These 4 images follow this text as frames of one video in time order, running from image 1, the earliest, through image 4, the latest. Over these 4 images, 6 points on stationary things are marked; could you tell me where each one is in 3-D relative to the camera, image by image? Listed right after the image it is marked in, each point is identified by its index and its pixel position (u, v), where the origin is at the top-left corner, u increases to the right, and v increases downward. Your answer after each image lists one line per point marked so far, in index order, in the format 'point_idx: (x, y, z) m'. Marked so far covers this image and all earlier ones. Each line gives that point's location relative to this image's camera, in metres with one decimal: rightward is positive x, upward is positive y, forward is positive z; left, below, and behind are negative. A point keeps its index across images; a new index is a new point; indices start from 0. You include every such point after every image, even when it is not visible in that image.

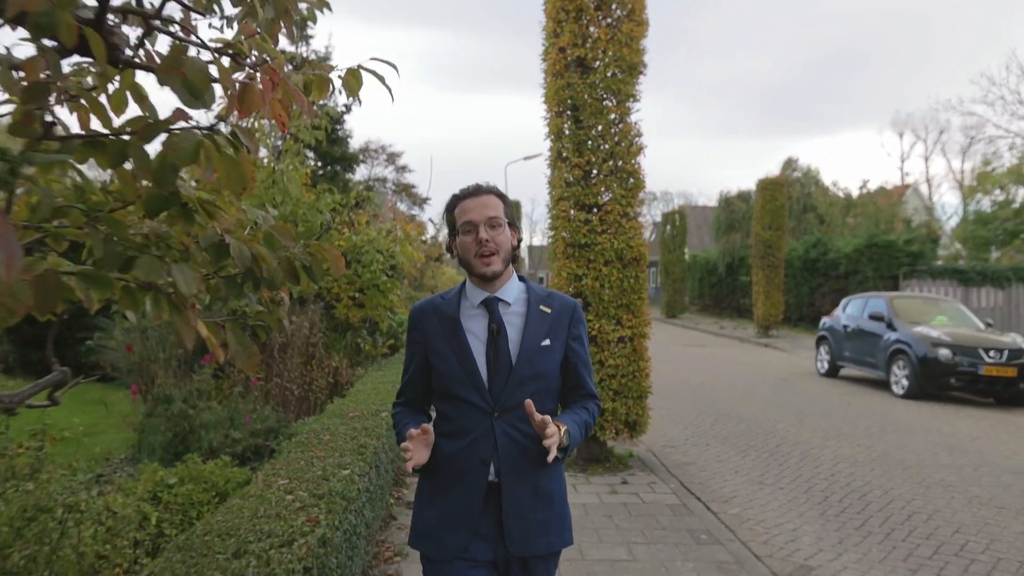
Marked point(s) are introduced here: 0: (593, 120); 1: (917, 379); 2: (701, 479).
0: (+0.8, +1.7, +6.7) m
1: (+6.8, -1.5, +11.0) m
2: (+2.0, -2.0, +6.8) m
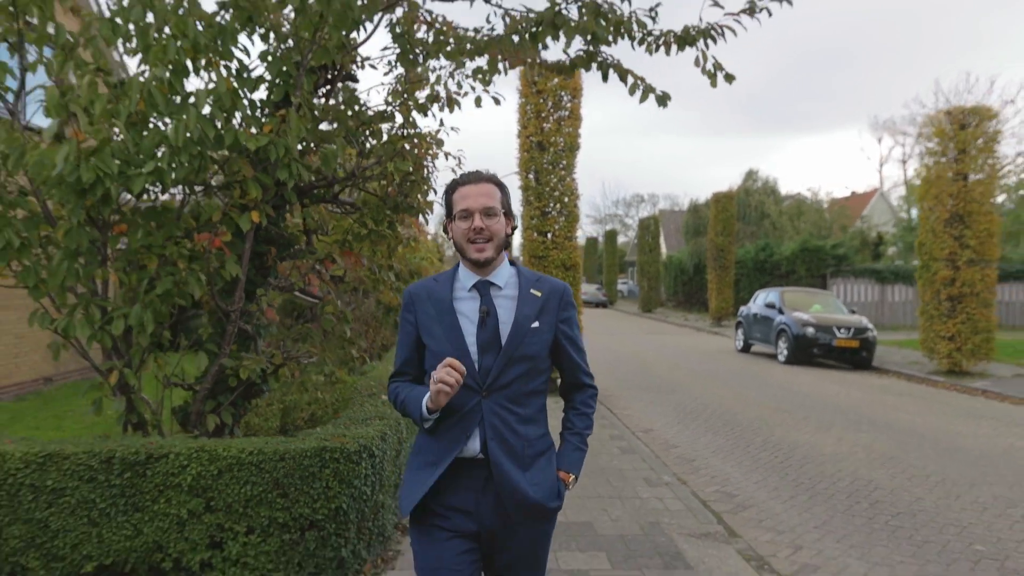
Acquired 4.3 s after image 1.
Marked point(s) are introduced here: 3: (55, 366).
0: (+0.6, +1.8, +10.9) m
1: (+6.5, -1.4, +15.2) m
2: (+1.7, -1.9, +11.0) m
3: (-7.4, -1.3, +10.5) m
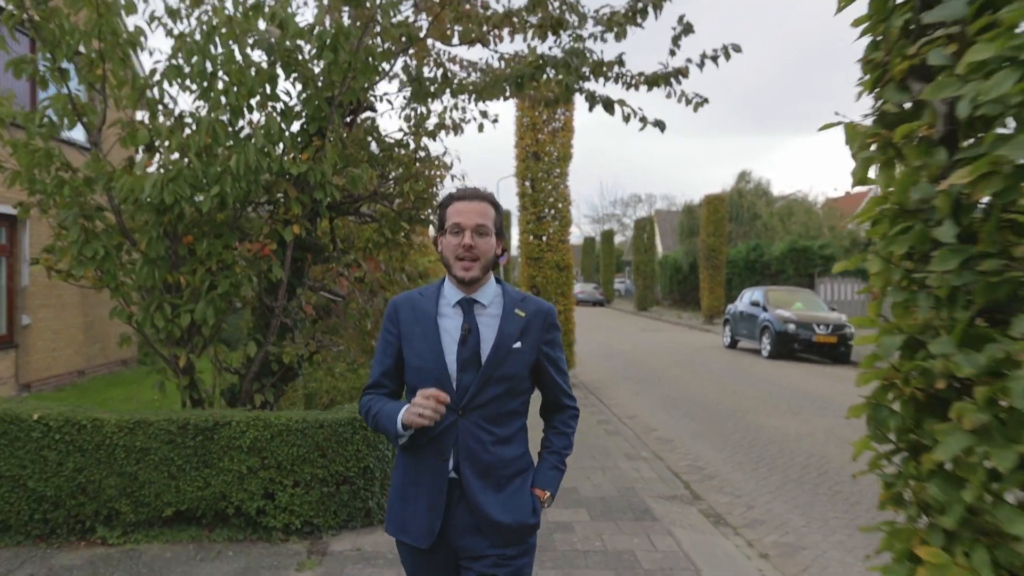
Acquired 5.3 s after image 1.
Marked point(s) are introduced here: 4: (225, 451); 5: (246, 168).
0: (+0.5, +1.8, +11.8) m
1: (+6.5, -1.4, +16.1) m
2: (+1.7, -1.9, +11.8) m
3: (-7.4, -1.3, +11.4) m
4: (-1.9, -1.1, +4.4) m
5: (-1.9, +0.8, +4.6) m
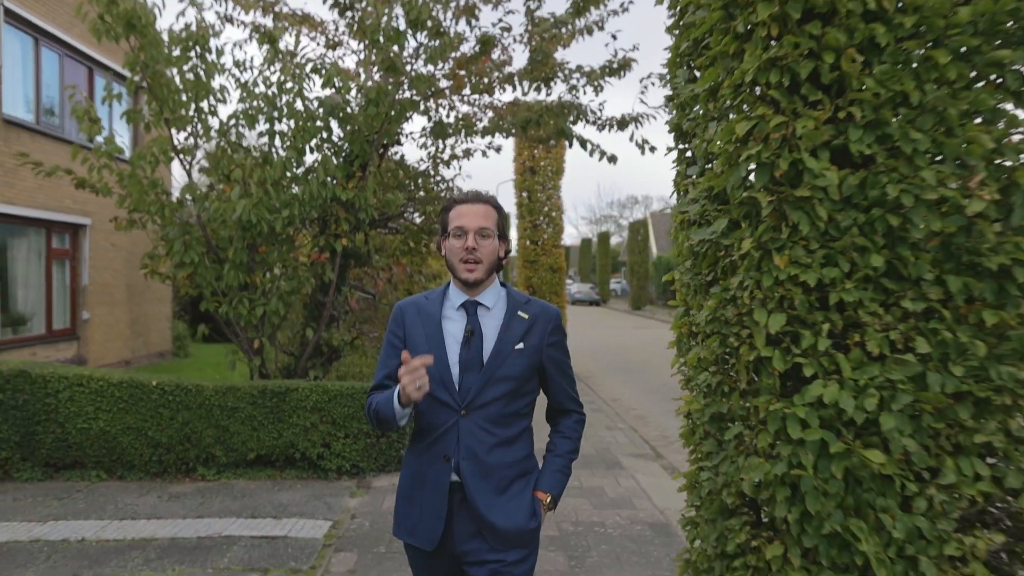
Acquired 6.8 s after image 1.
0: (+0.5, +1.8, +13.2) m
1: (+6.5, -1.4, +17.6) m
2: (+1.6, -1.9, +13.3) m
3: (-7.4, -1.2, +12.8) m
4: (-1.9, -1.1, +5.8) m
5: (-1.9, +0.9, +6.0) m
